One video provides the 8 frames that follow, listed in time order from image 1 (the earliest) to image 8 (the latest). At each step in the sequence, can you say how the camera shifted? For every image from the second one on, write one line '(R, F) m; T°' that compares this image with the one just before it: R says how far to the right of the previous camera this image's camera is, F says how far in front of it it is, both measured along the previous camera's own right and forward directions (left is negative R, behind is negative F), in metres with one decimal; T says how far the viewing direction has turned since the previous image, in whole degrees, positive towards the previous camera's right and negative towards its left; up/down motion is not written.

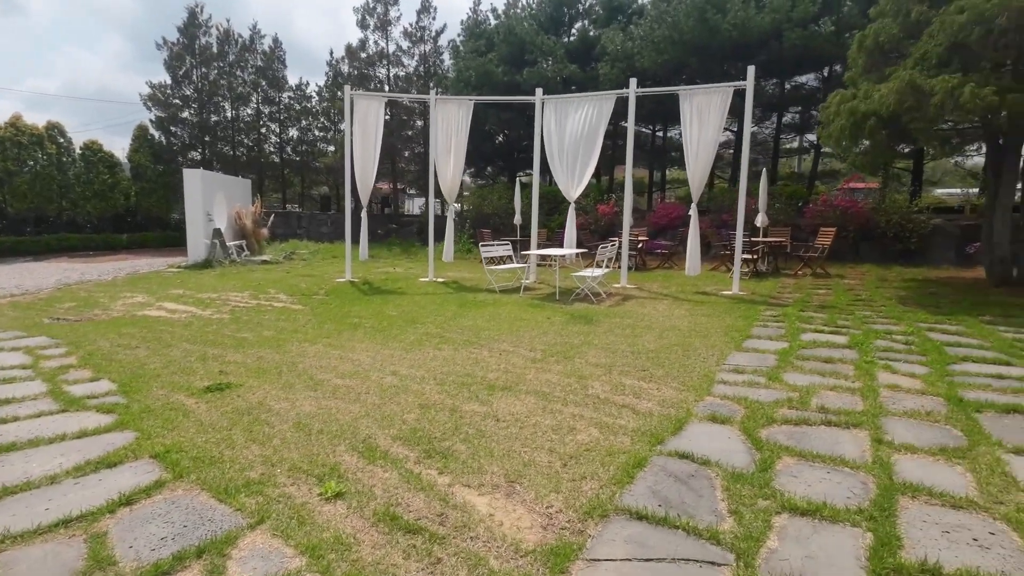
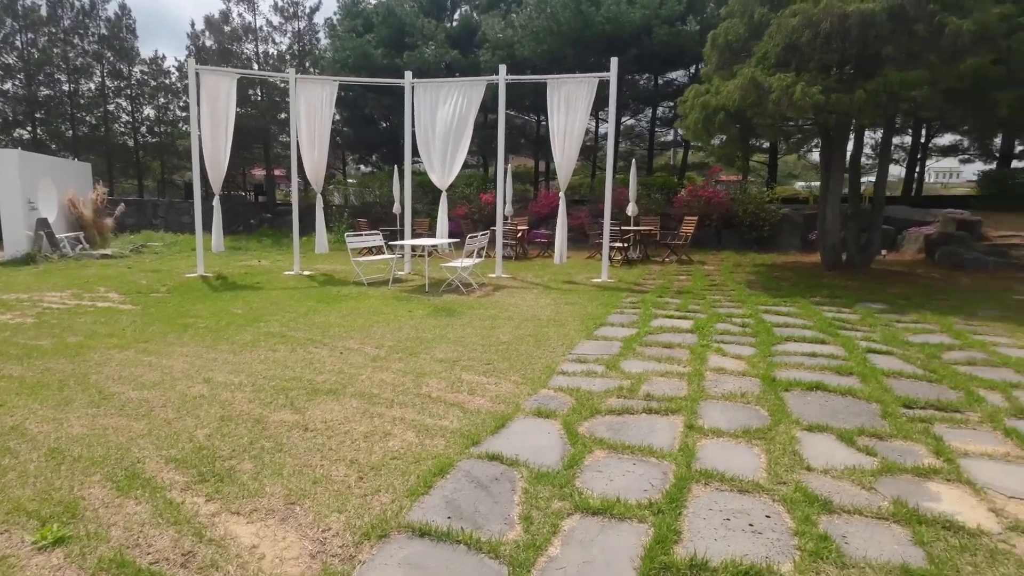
(+0.5, +0.2) m; +10°
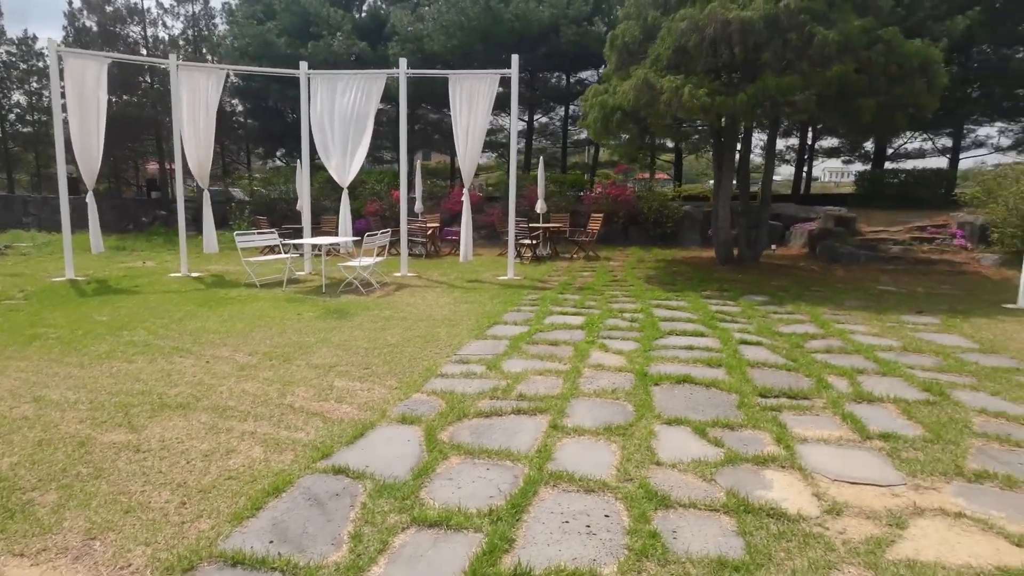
(+0.4, +0.1) m; +7°
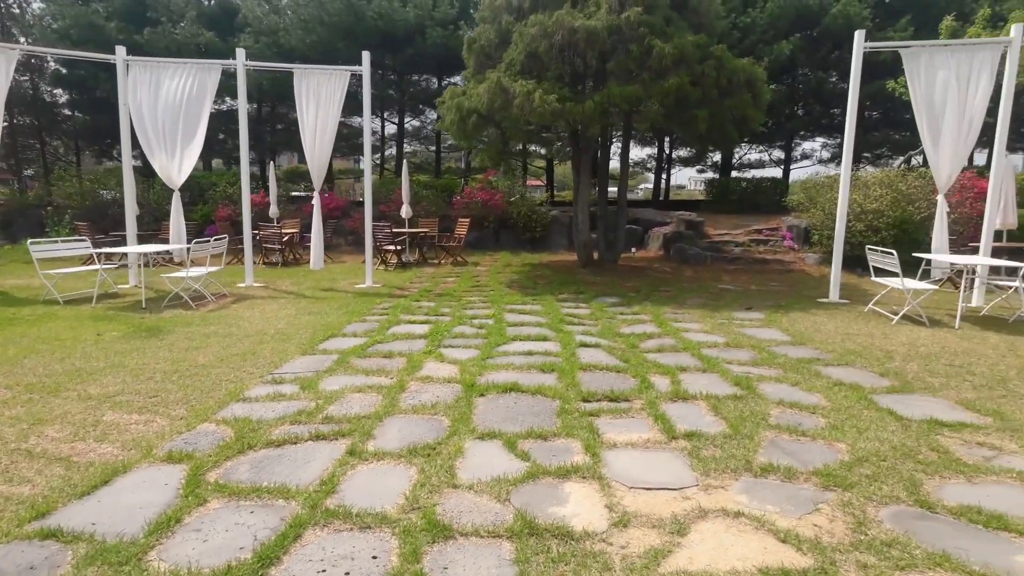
(+0.5, +0.2) m; +11°
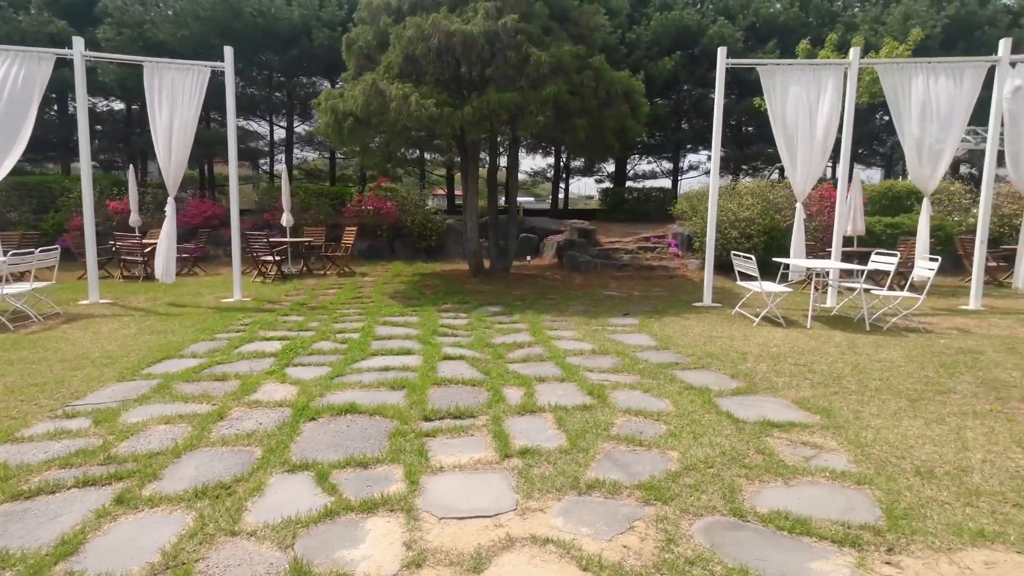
(+0.5, +0.2) m; +9°
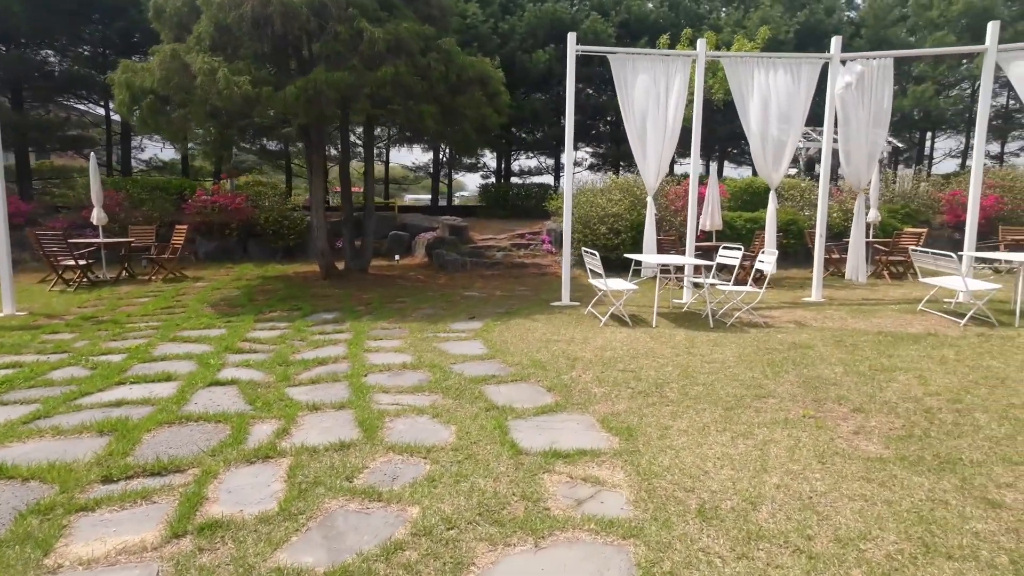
(+0.9, +0.6) m; +9°
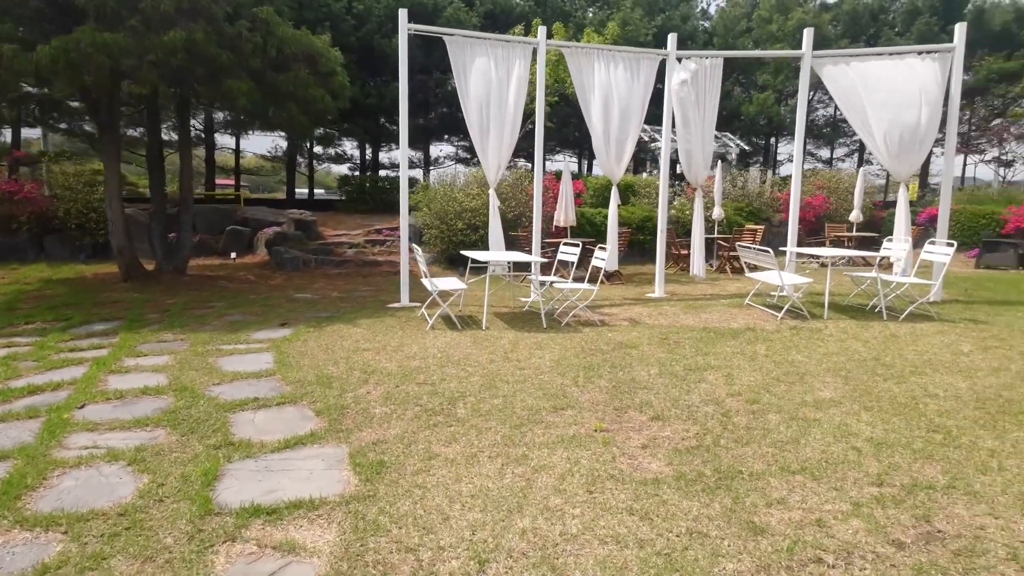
(+0.8, +0.5) m; +11°
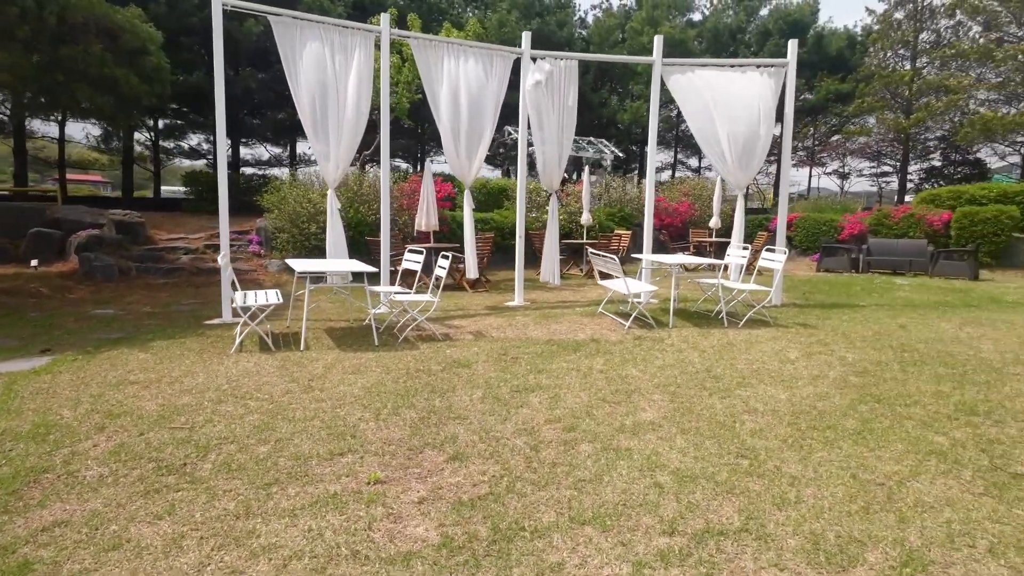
(+0.7, +0.5) m; +10°
